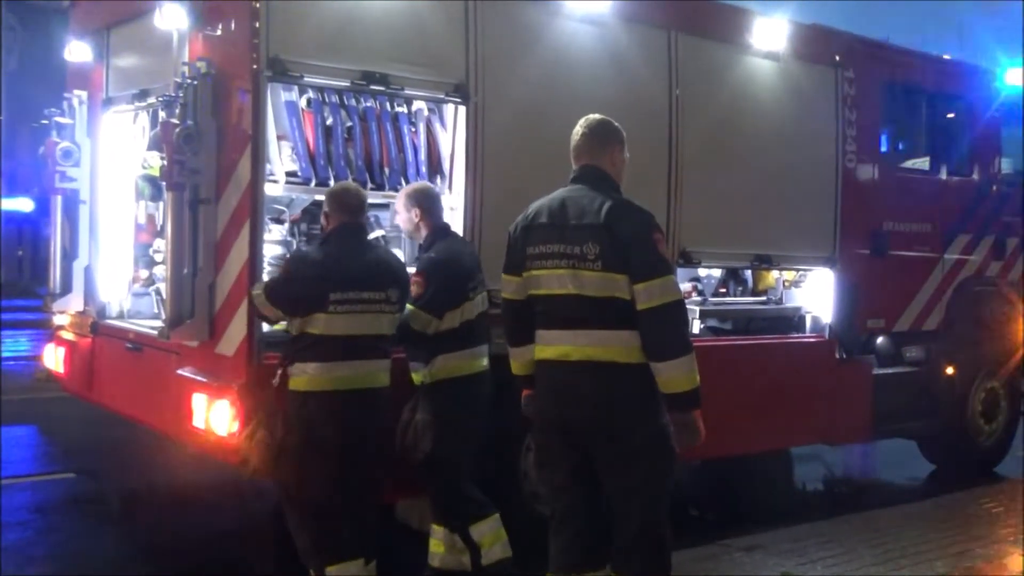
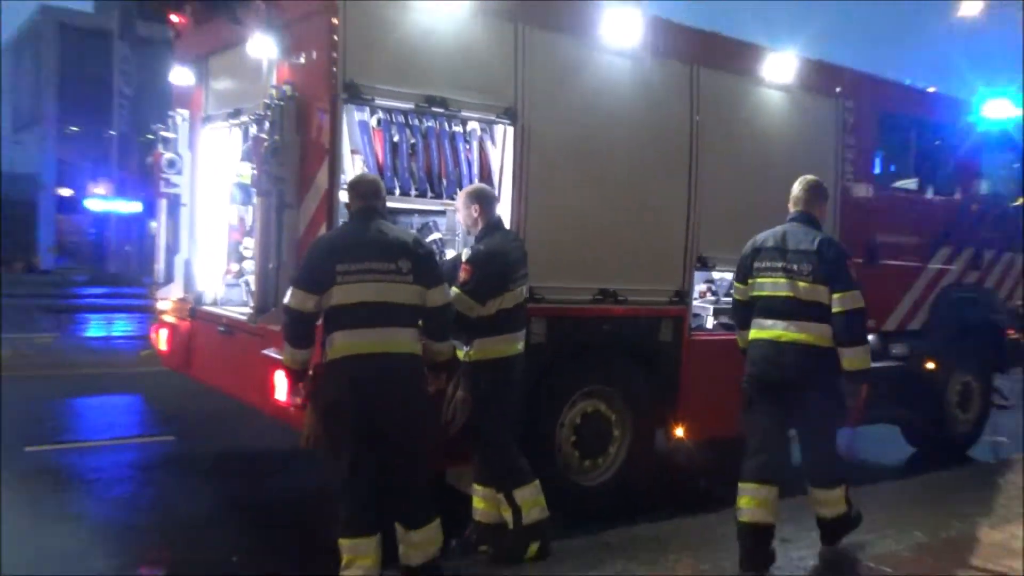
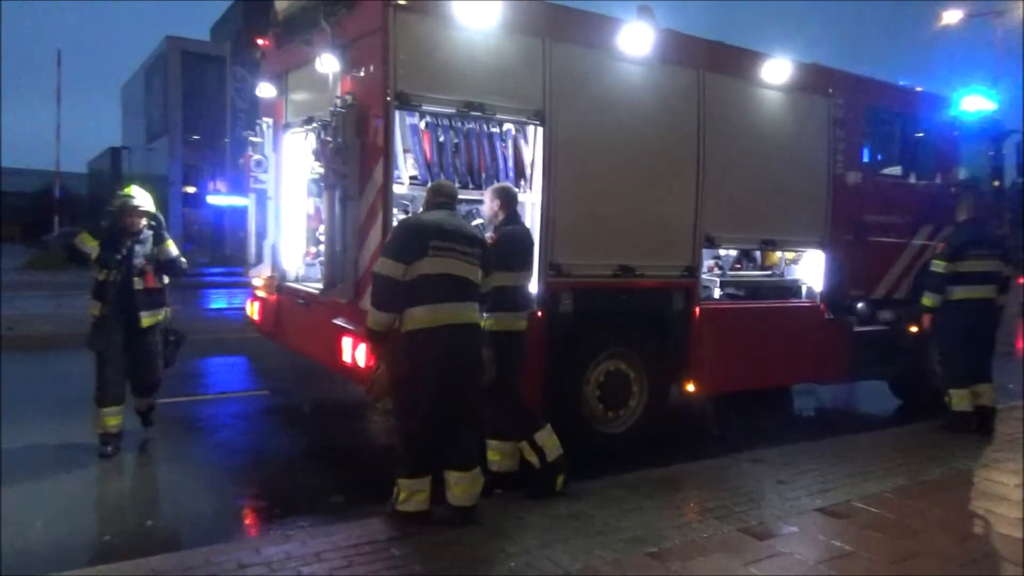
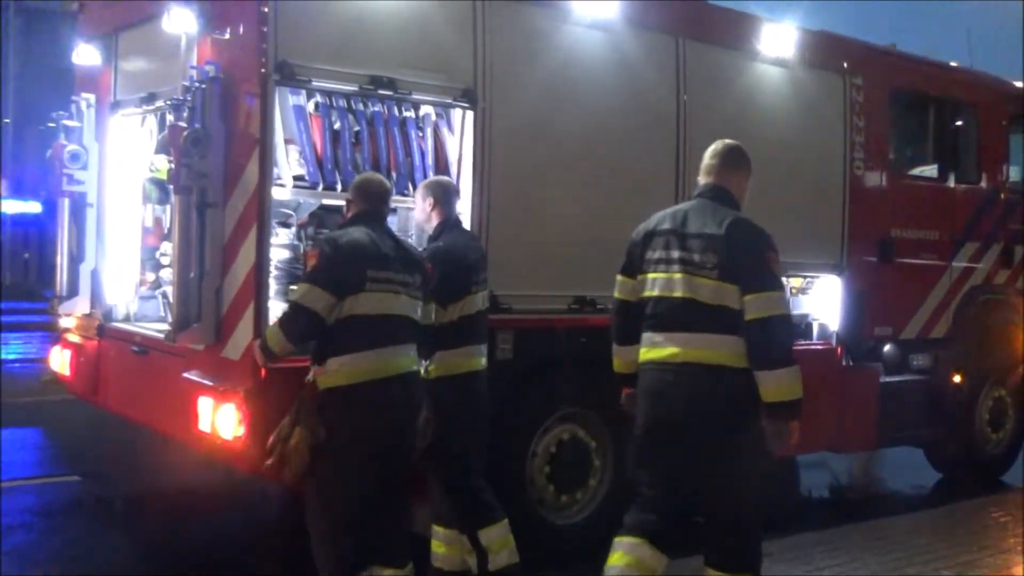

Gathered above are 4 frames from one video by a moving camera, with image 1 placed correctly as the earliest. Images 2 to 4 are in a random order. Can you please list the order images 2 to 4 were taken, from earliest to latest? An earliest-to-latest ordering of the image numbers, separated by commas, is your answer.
4, 2, 3
